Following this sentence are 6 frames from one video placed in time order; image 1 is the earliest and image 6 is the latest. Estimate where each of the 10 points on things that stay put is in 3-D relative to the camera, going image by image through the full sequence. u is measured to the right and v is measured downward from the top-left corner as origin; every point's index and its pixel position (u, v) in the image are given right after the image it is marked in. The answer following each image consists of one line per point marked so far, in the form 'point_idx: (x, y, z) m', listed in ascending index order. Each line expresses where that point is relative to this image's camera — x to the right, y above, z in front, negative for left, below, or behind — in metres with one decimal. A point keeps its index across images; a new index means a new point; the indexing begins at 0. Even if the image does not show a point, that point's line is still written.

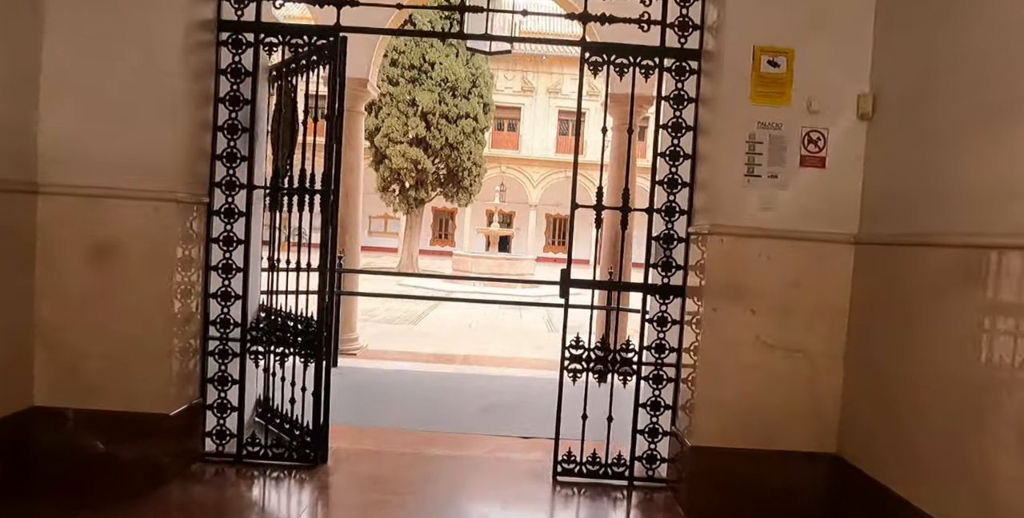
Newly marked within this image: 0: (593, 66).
0: (+0.4, +0.8, +2.3) m
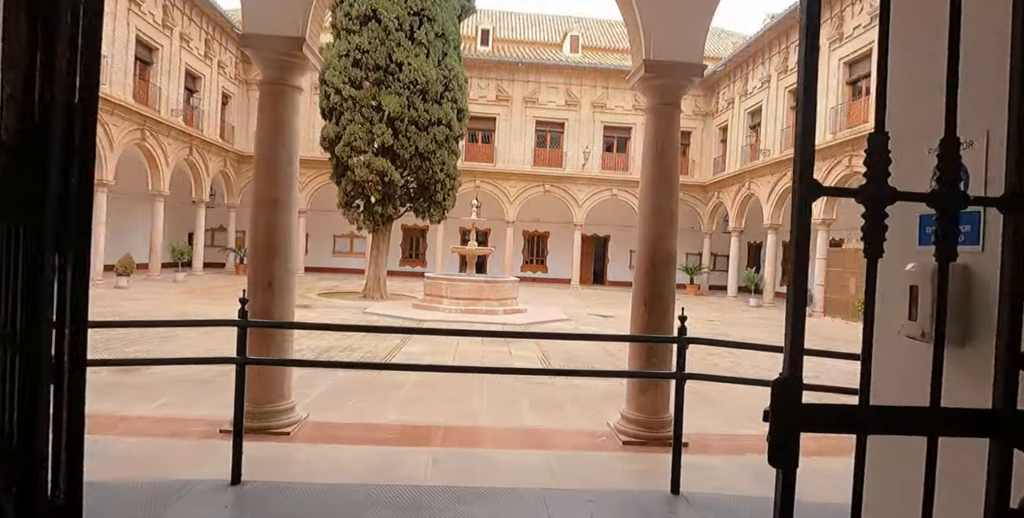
0: (+0.5, +0.7, +0.8) m
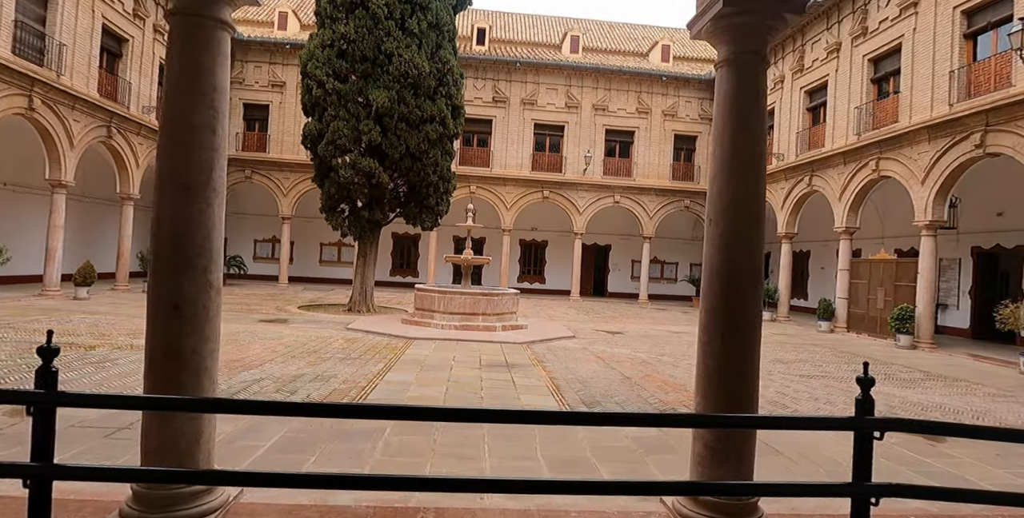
0: (+0.7, +0.7, -0.3) m
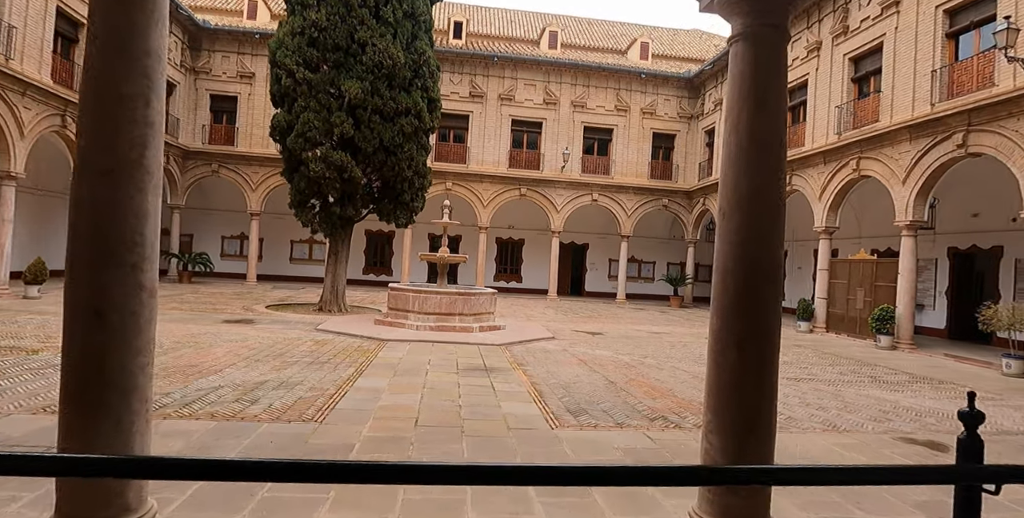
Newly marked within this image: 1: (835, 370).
0: (+0.8, +0.7, -0.6) m
1: (+5.1, -1.8, +8.2) m
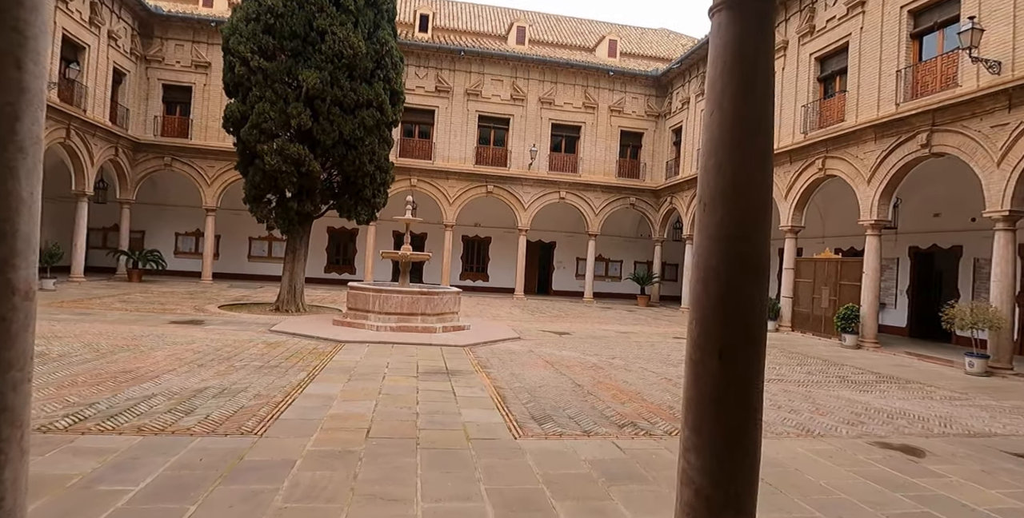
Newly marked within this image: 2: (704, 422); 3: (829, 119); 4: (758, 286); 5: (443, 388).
0: (+0.8, +0.7, -1.0) m
1: (+4.5, -1.7, +8.1) m
2: (+0.9, -0.7, +2.3) m
3: (+6.9, +3.1, +11.4) m
4: (+1.0, -0.1, +2.2) m
5: (-0.9, -1.7, +6.8) m
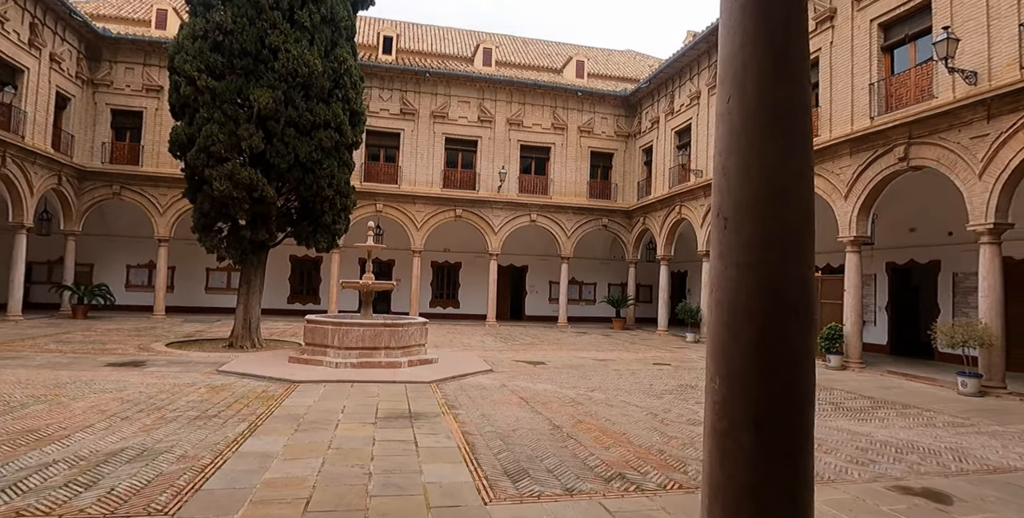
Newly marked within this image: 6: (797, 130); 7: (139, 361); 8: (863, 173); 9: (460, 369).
0: (+0.8, +0.7, -1.6) m
1: (+4.1, -2.0, +7.6) m
2: (+0.7, -0.8, +1.6) m
3: (+6.2, +2.7, +11.2) m
4: (+0.9, -0.2, +1.6) m
5: (-1.2, -2.0, +6.0) m
6: (+0.9, +0.4, +1.6) m
7: (-8.9, -2.4, +12.4) m
8: (+6.4, +1.6, +9.5) m
9: (-1.0, -2.2, +10.3) m
